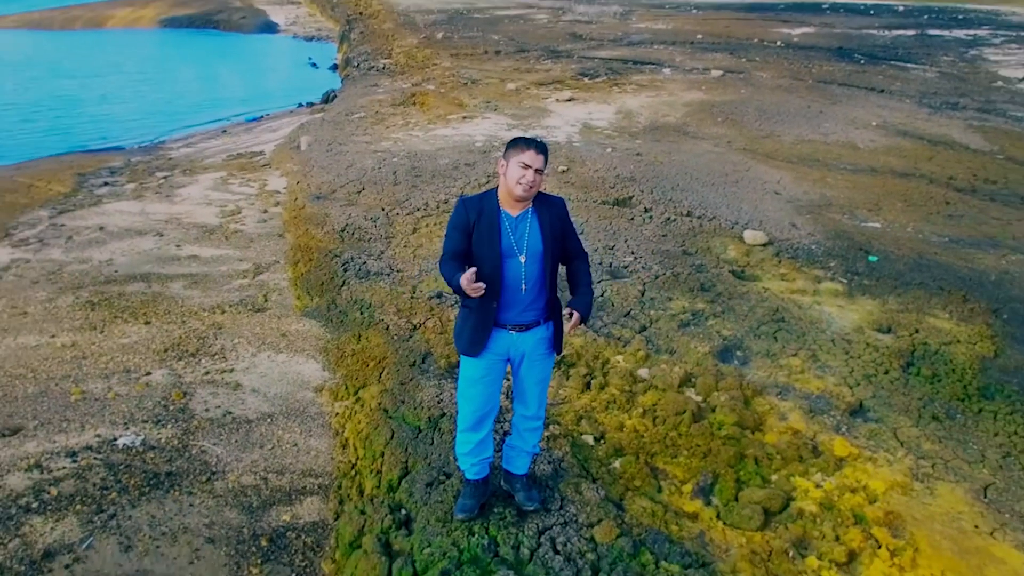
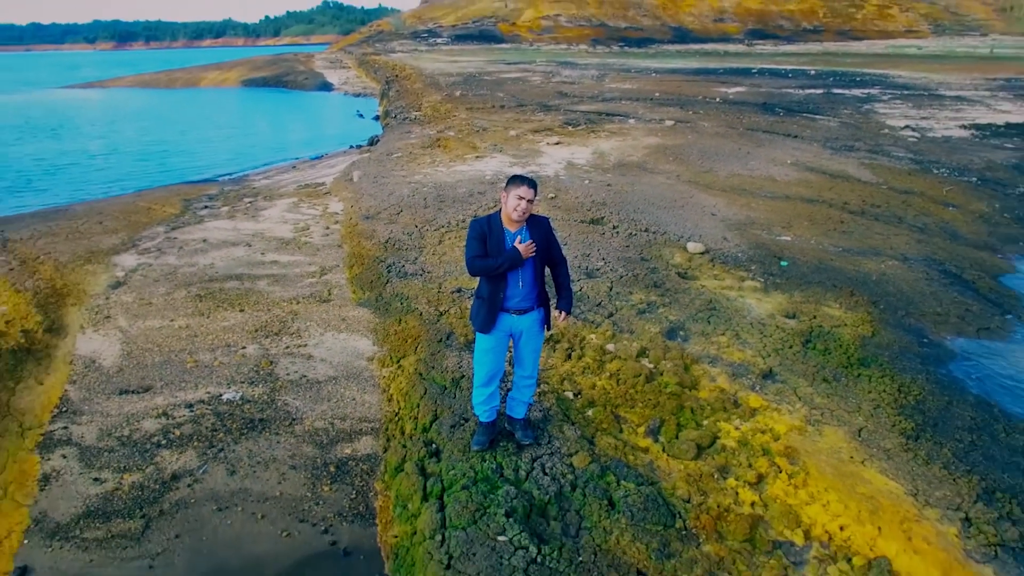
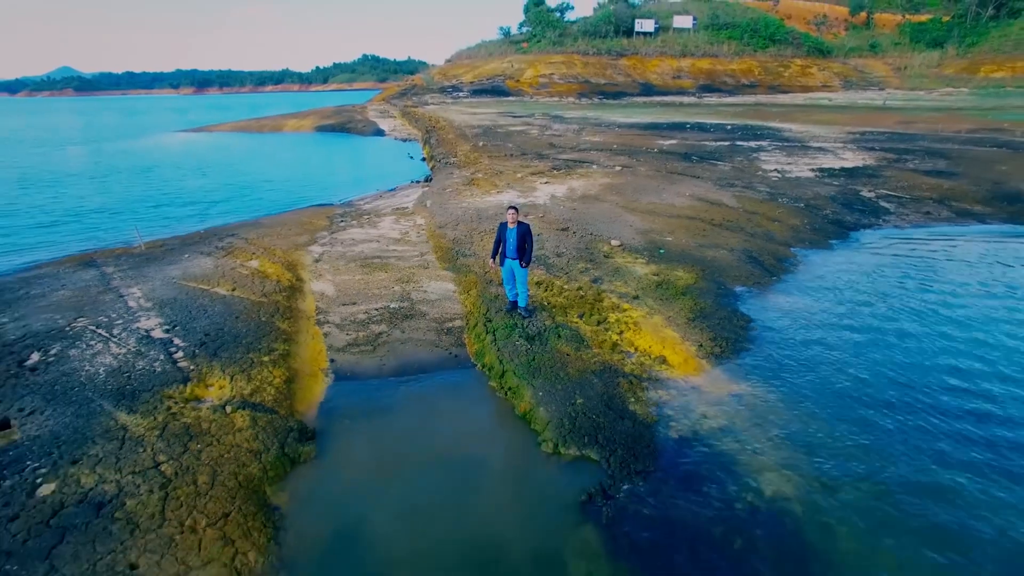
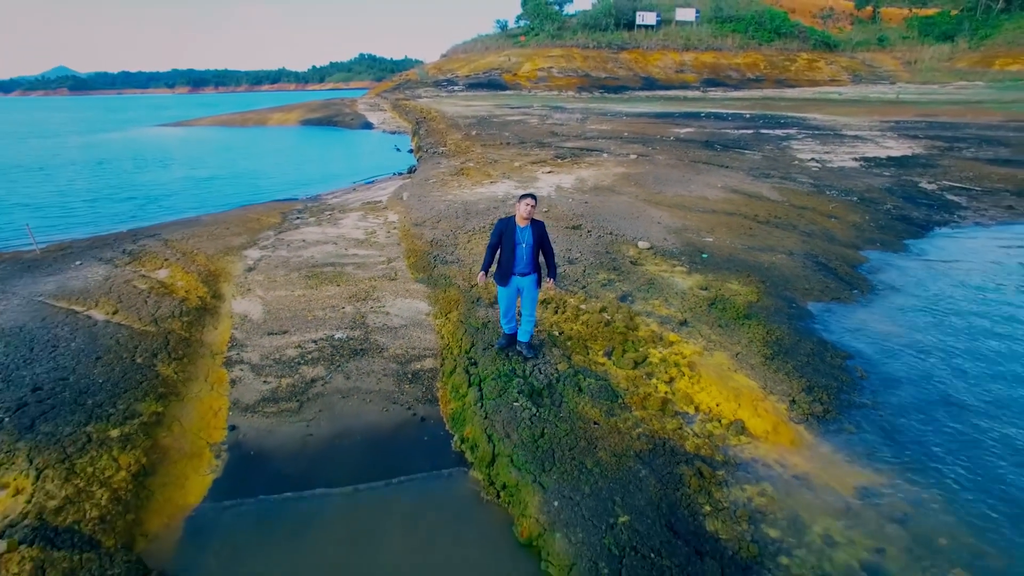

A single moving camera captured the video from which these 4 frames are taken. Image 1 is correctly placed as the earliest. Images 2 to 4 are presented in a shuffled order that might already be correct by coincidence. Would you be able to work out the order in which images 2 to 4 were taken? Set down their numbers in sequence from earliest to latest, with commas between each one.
2, 4, 3
